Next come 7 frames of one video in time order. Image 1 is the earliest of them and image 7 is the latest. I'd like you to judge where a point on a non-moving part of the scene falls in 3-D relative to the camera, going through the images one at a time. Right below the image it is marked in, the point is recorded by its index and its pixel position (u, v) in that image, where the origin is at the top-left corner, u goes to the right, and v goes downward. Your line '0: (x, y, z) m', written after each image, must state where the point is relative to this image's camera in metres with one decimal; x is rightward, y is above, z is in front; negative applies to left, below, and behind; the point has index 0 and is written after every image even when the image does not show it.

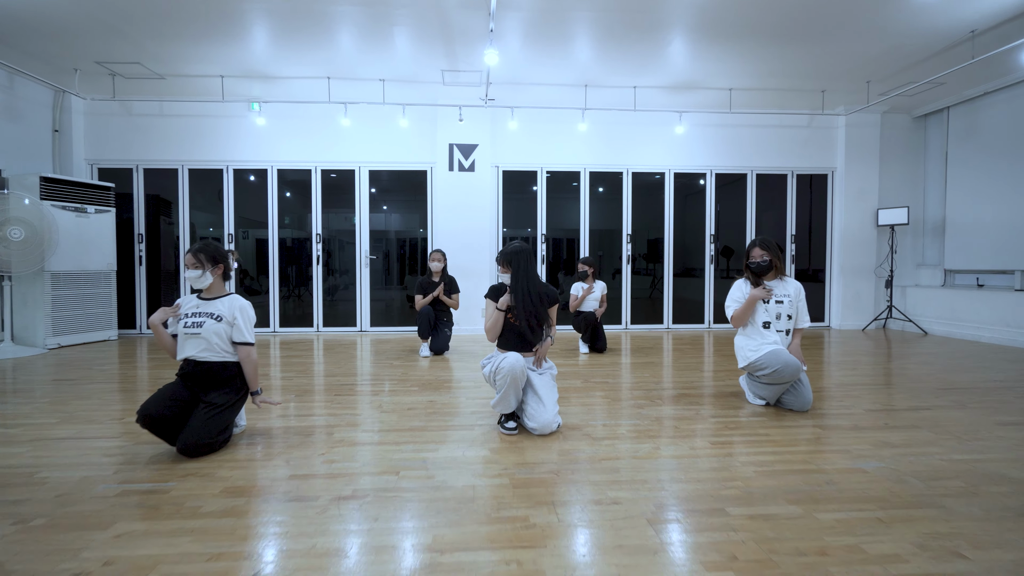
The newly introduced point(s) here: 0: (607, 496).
0: (+0.3, -0.8, +1.8) m
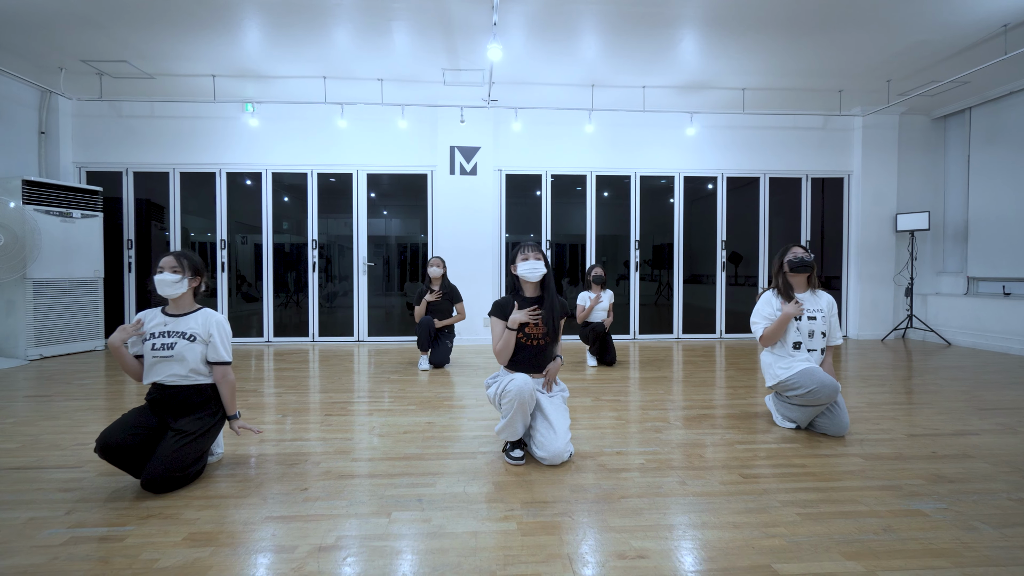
0: (+0.4, -0.8, +1.5) m
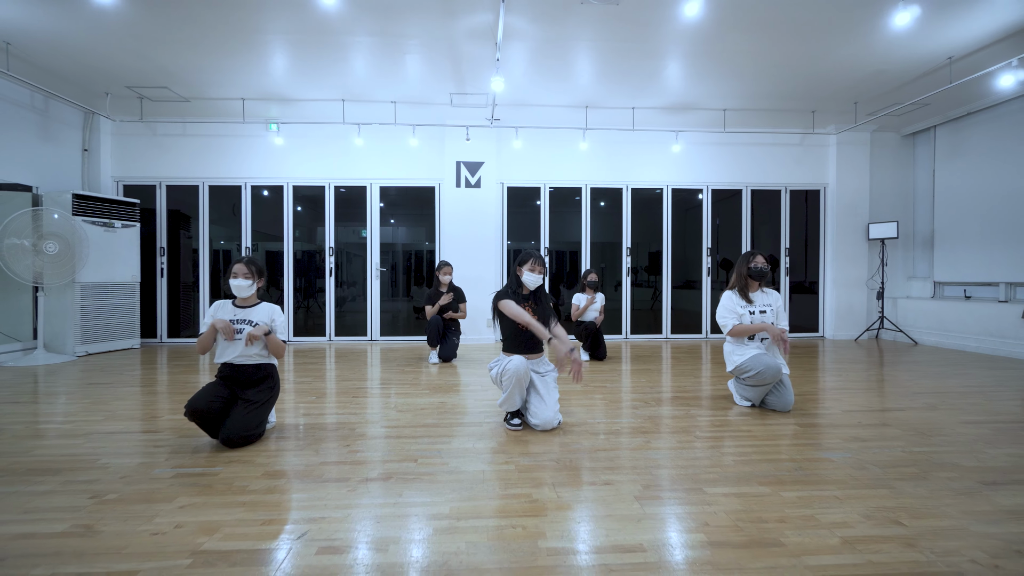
0: (+0.4, -0.8, +2.0) m
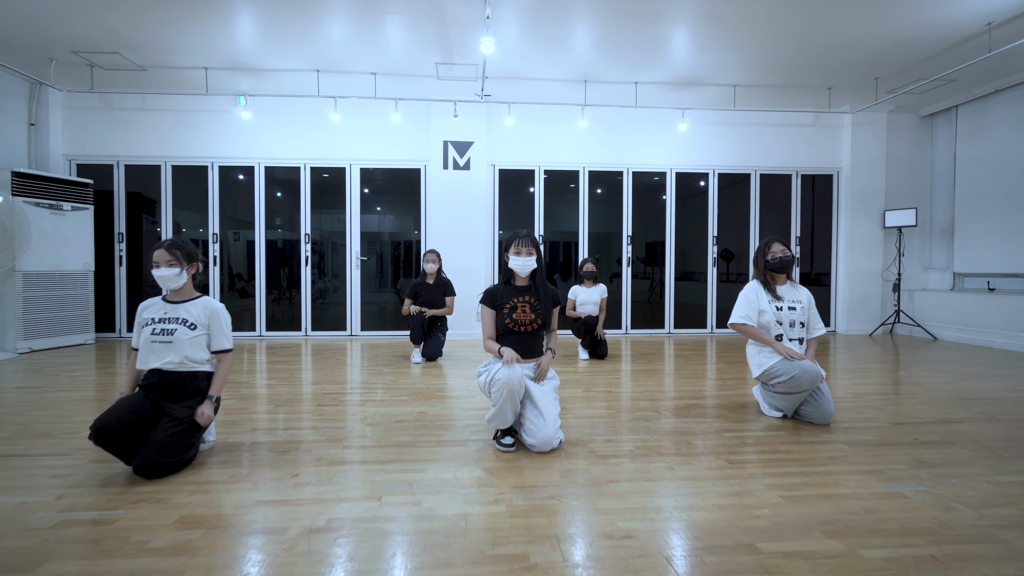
0: (+0.3, -0.8, +1.5) m
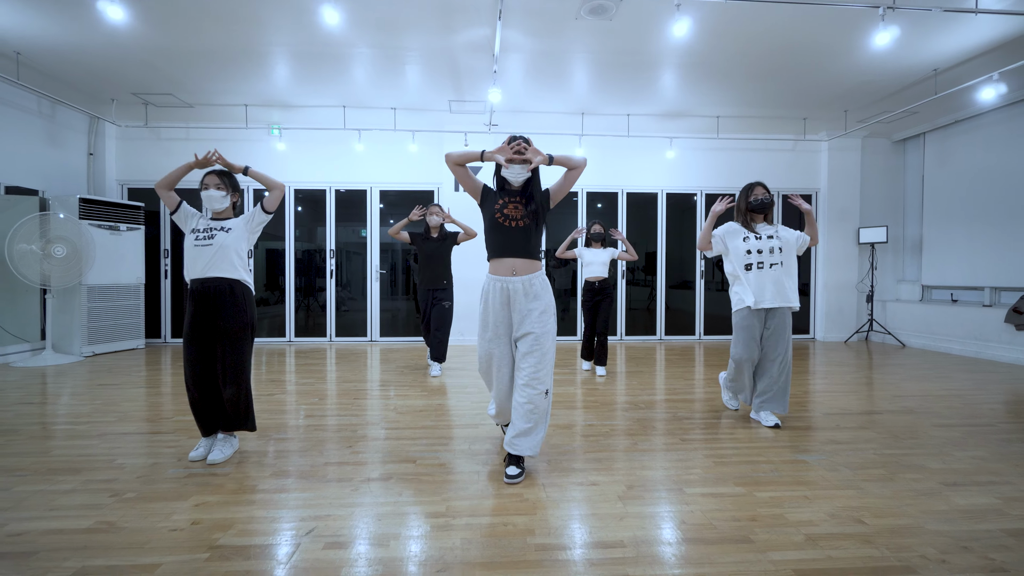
0: (+0.3, -0.8, +2.1) m
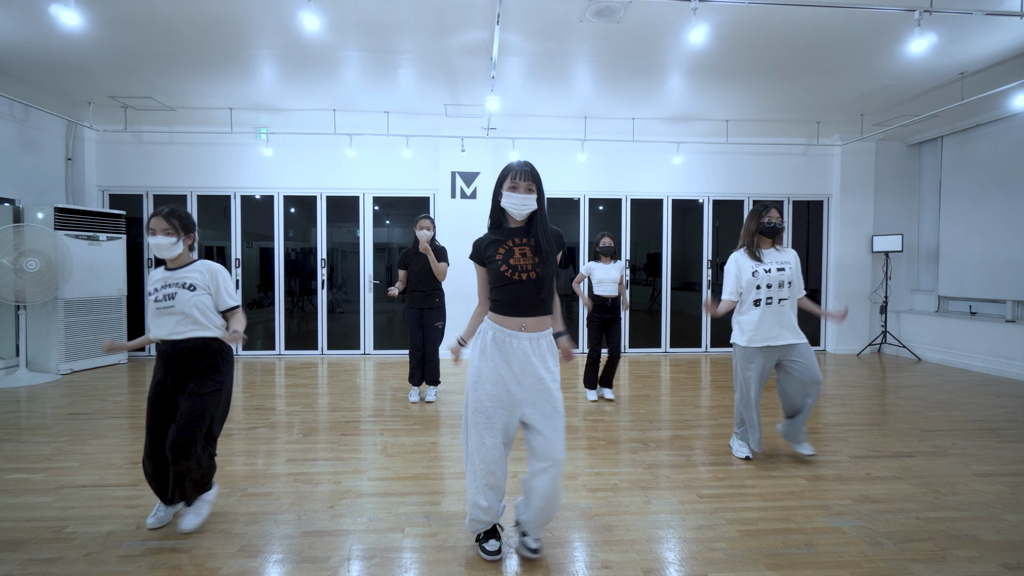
0: (+0.3, -1.0, +1.9) m
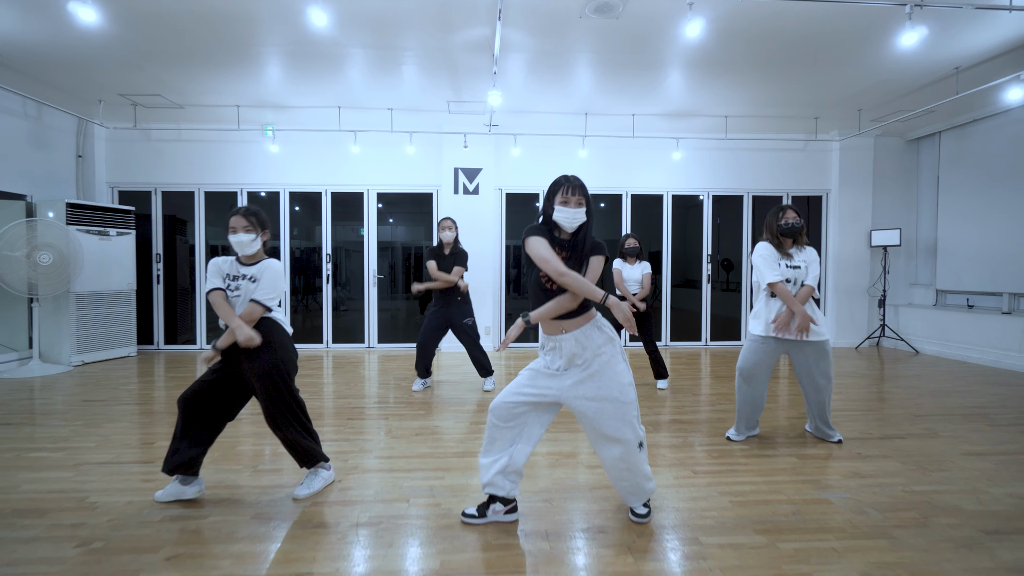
0: (+0.3, -1.0, +2.0) m
